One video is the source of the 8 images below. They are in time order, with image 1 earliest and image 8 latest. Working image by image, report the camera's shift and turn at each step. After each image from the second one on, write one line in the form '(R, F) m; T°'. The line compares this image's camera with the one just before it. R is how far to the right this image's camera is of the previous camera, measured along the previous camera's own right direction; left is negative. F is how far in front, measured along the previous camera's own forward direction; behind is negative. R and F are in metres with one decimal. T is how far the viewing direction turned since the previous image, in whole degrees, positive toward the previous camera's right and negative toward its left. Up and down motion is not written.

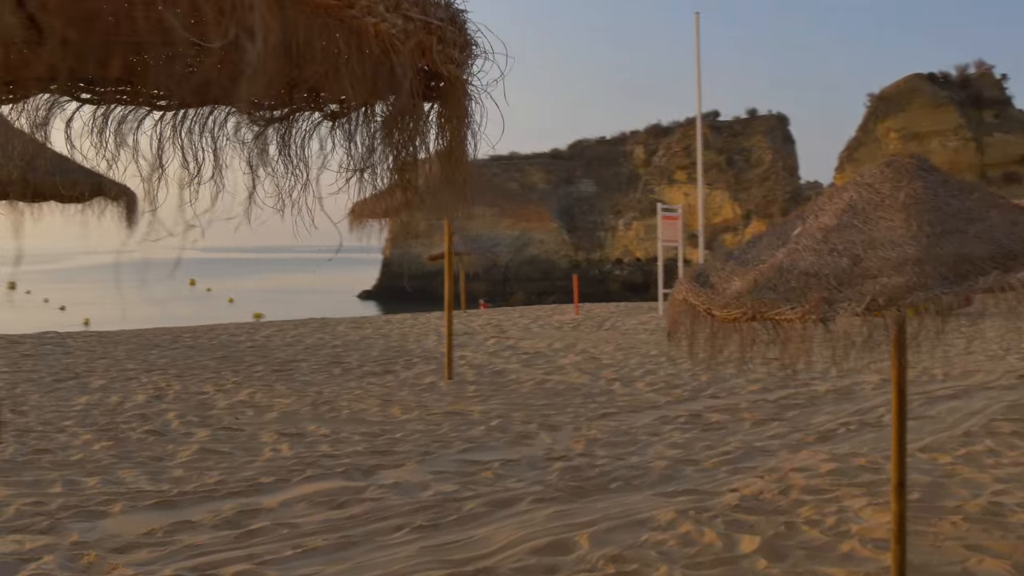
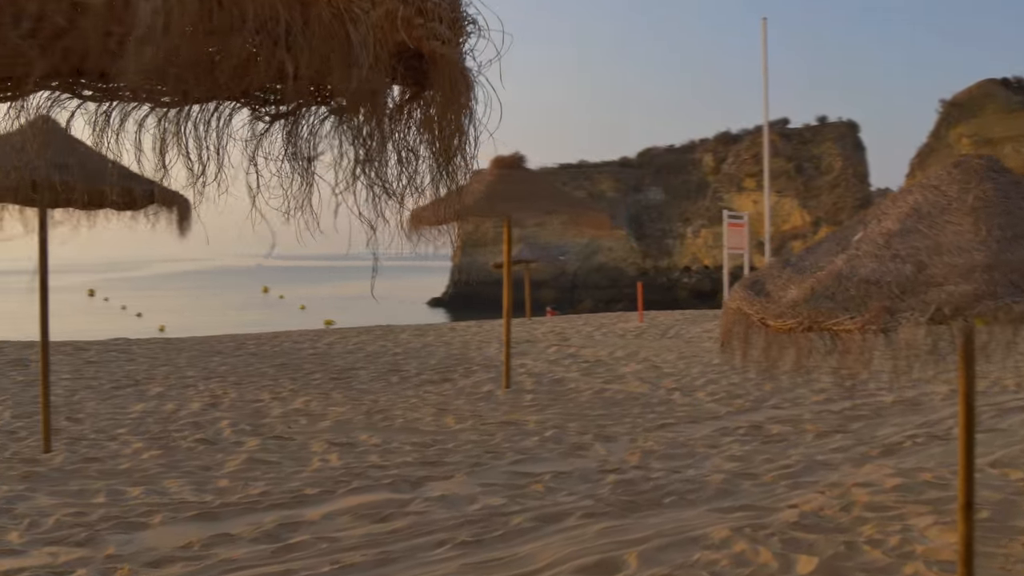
(+0.1, +0.1) m; -3°
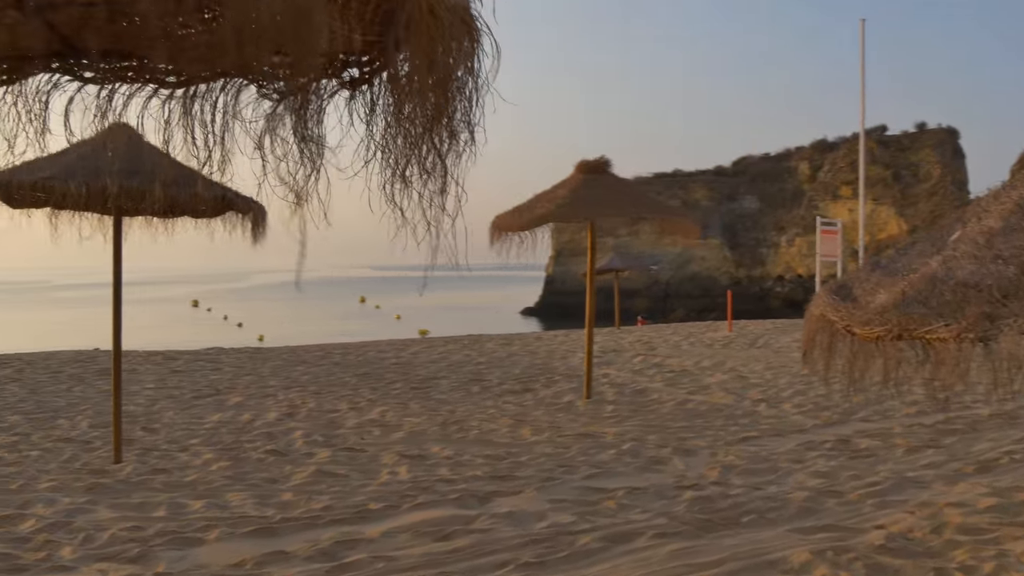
(+0.1, +0.1) m; -4°
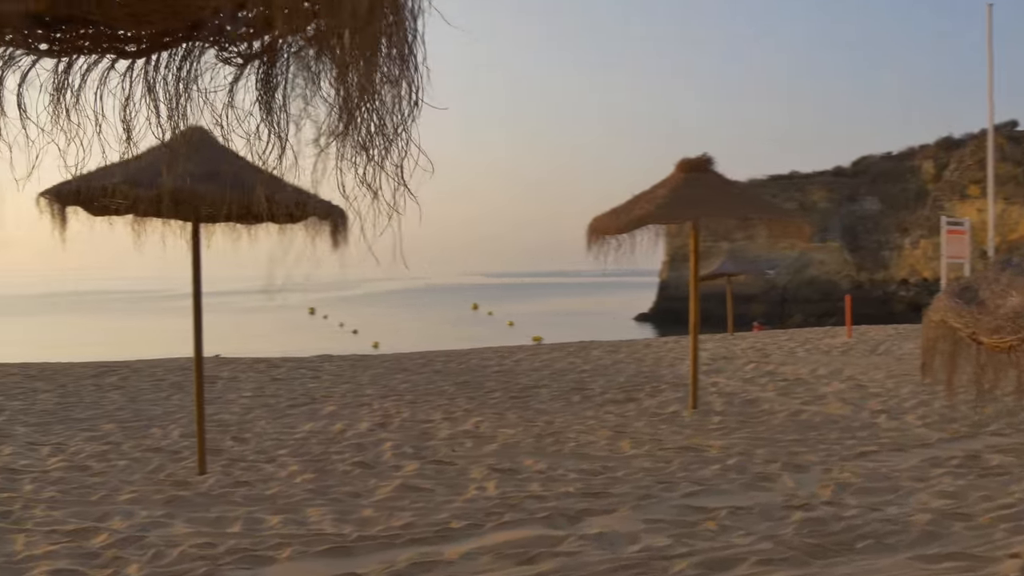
(+0.1, +0.3) m; -5°
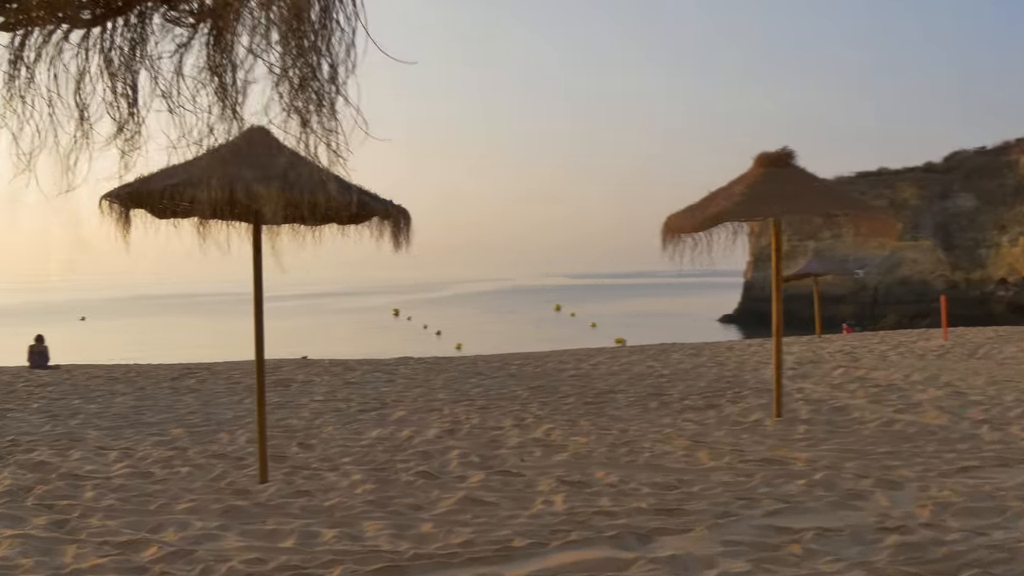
(0.0, +0.2) m; -4°
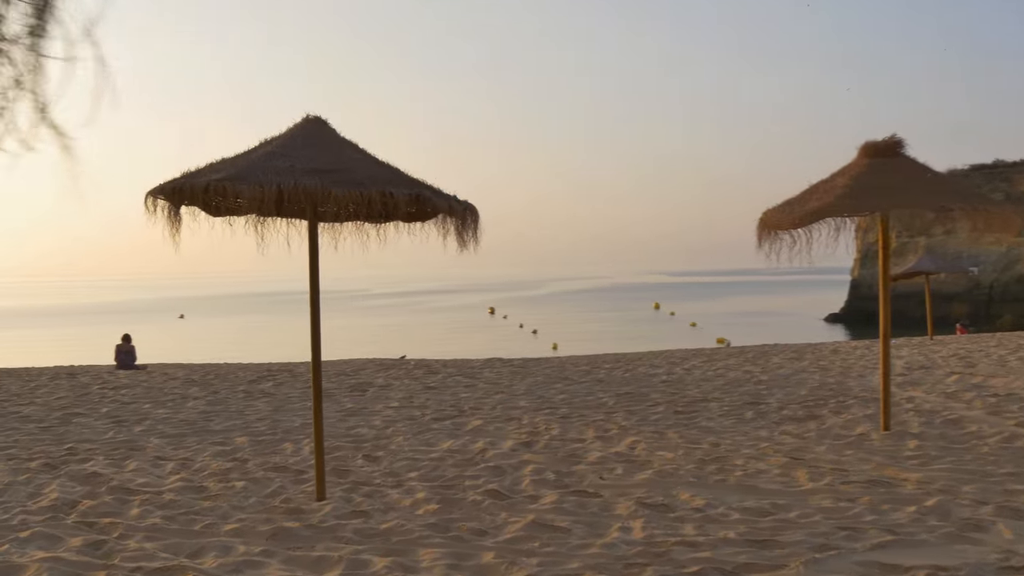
(+0.1, +0.4) m; -5°
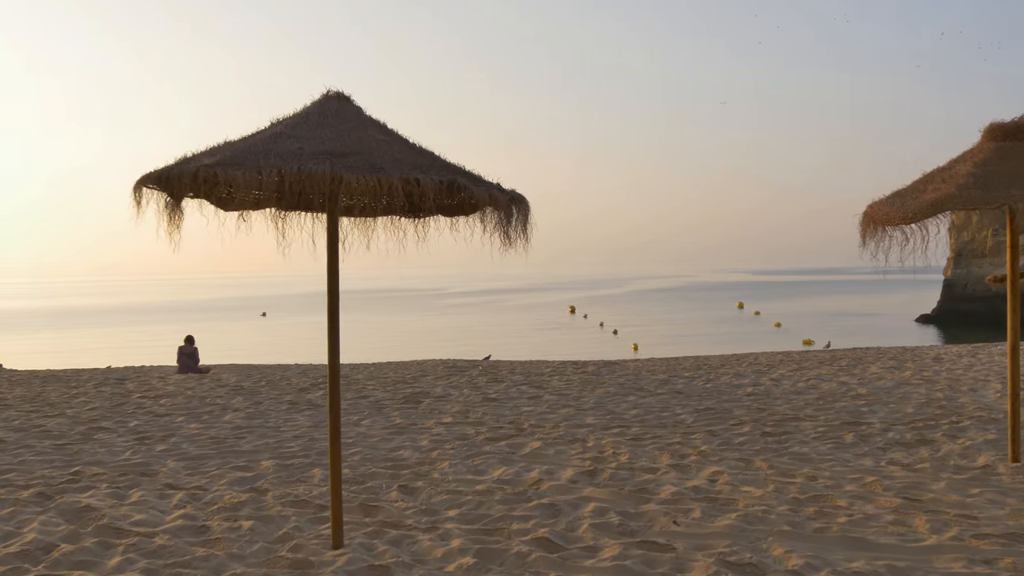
(+0.1, +0.7) m; -4°
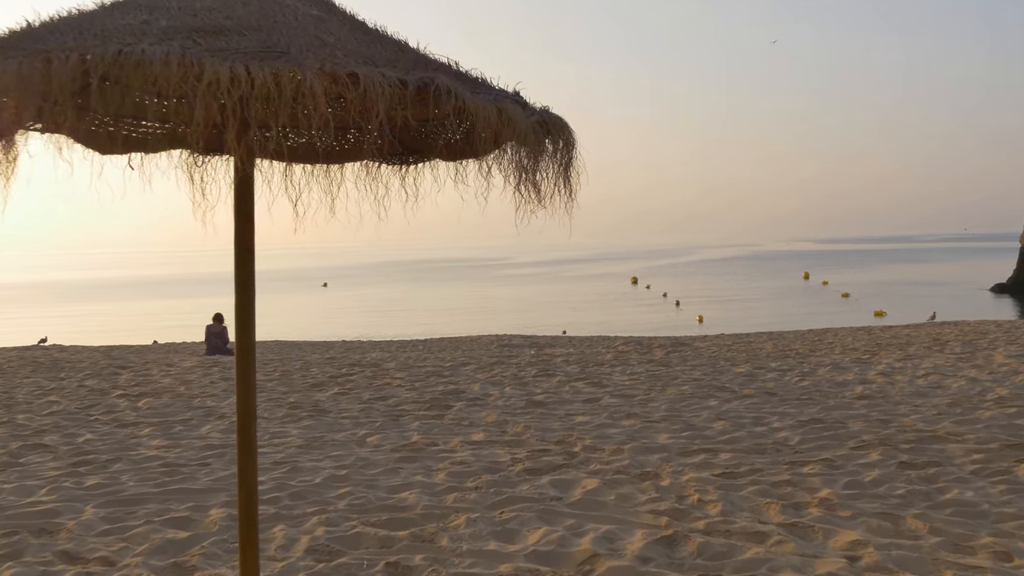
(0.0, +1.4) m; -3°
